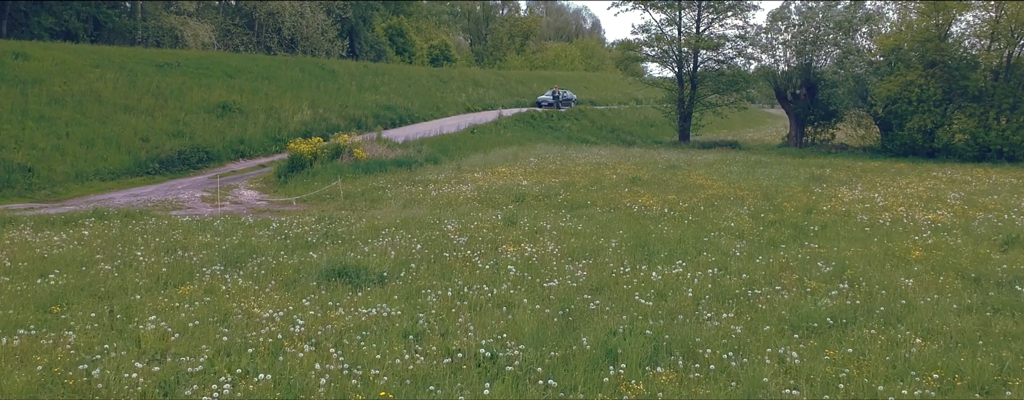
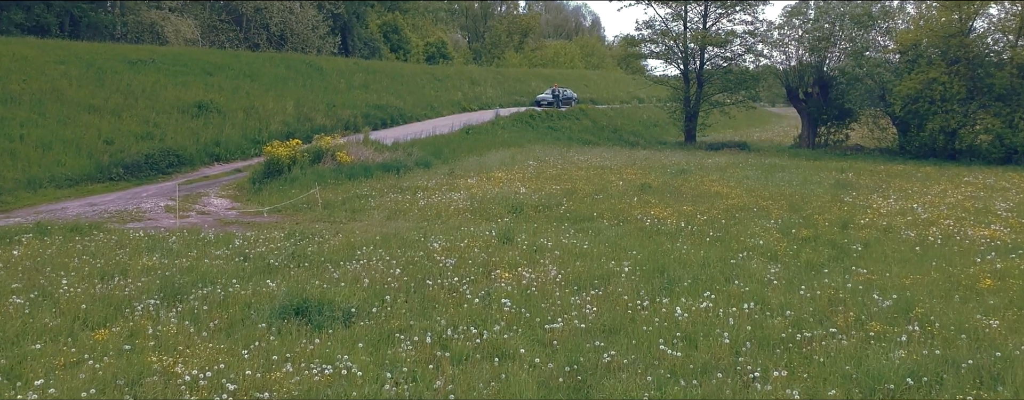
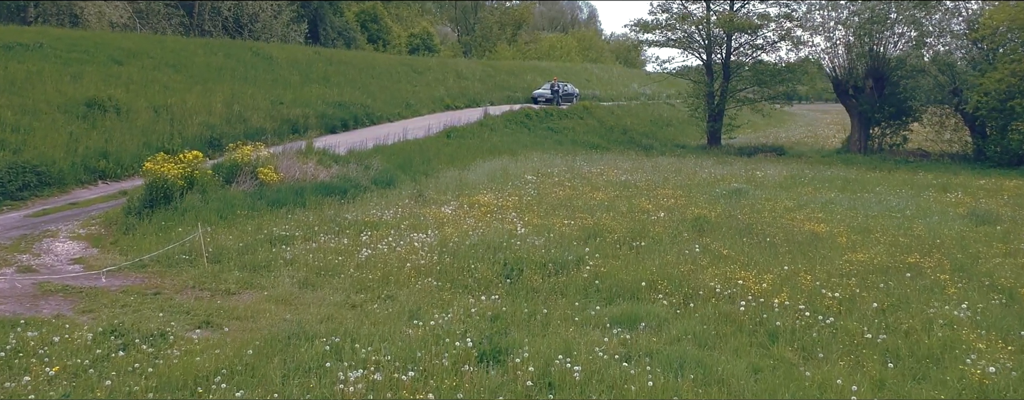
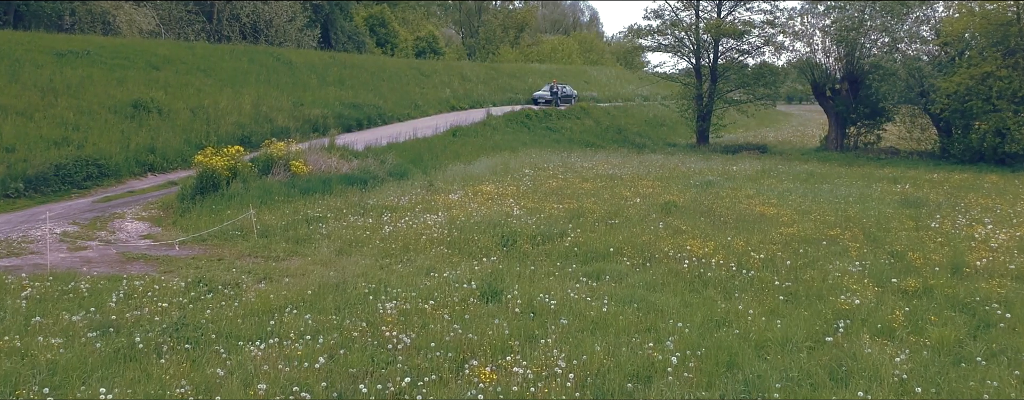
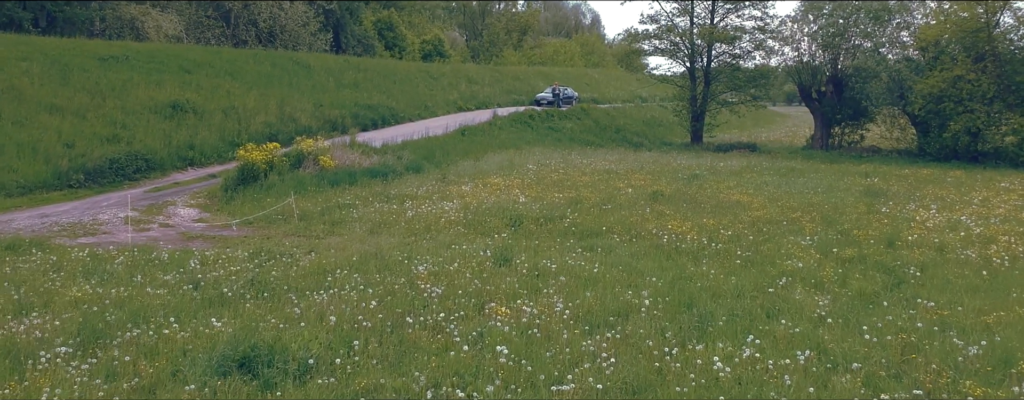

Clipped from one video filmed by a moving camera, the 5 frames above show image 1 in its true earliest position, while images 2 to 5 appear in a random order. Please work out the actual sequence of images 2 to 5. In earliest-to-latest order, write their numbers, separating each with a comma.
2, 5, 4, 3
